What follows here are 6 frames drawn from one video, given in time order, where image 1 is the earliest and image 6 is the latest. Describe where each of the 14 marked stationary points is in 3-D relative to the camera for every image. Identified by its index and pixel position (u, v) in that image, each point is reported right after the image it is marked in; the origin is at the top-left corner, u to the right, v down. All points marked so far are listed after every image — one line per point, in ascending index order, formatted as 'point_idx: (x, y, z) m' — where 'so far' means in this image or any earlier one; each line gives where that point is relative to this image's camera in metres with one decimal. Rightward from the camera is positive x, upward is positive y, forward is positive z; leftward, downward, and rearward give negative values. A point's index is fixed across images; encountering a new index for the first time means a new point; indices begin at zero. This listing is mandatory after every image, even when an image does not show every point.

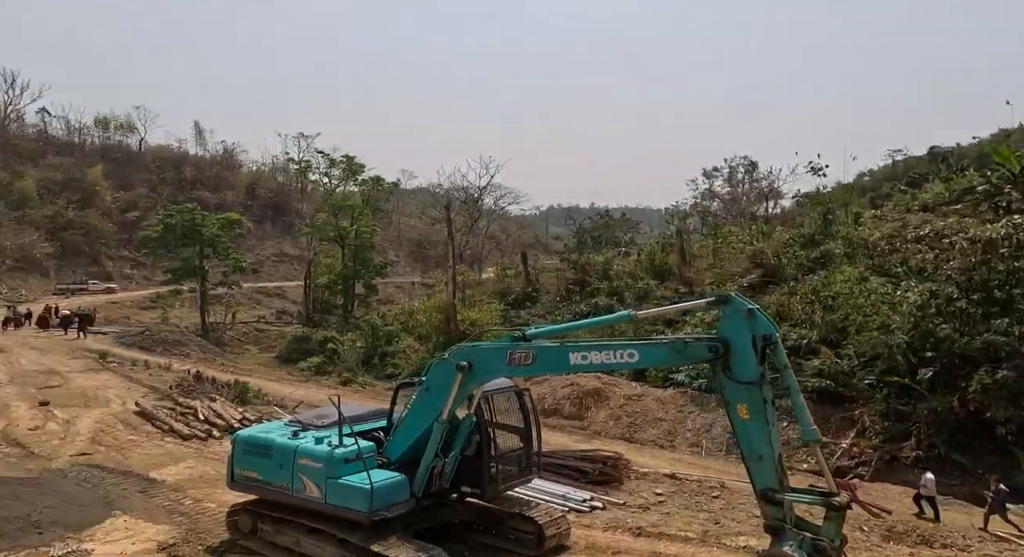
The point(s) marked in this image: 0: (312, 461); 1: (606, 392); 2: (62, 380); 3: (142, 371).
0: (-1.7, -1.6, +5.6) m
1: (+2.3, -2.8, +16.0) m
2: (-12.1, -2.8, +17.6) m
3: (-10.9, -2.7, +19.2) m
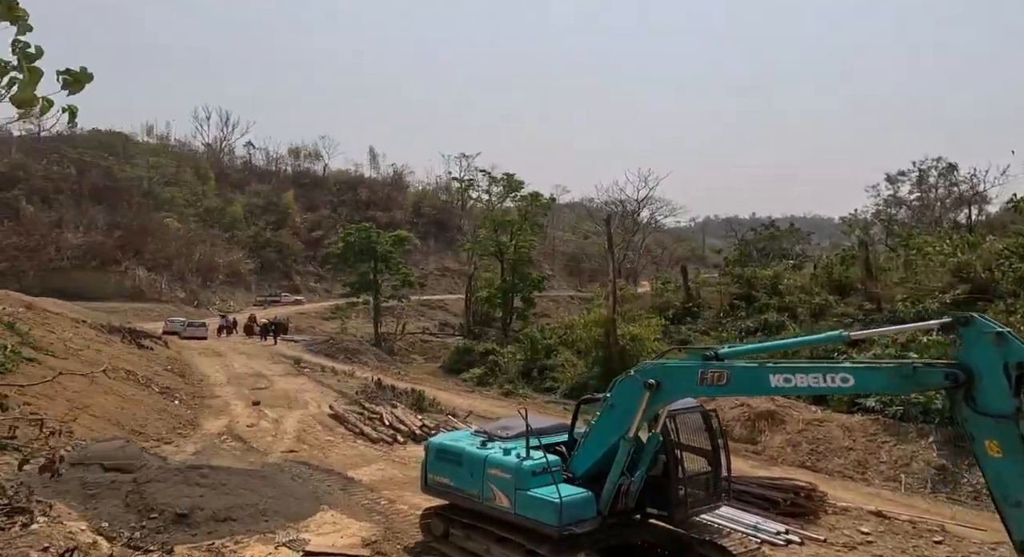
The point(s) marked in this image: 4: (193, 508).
0: (-0.1, -1.7, +5.8) m
1: (+6.2, -3.1, +14.9) m
2: (-7.4, -3.2, +19.8) m
3: (-5.9, -3.2, +21.1) m
4: (-3.5, -2.5, +7.1) m
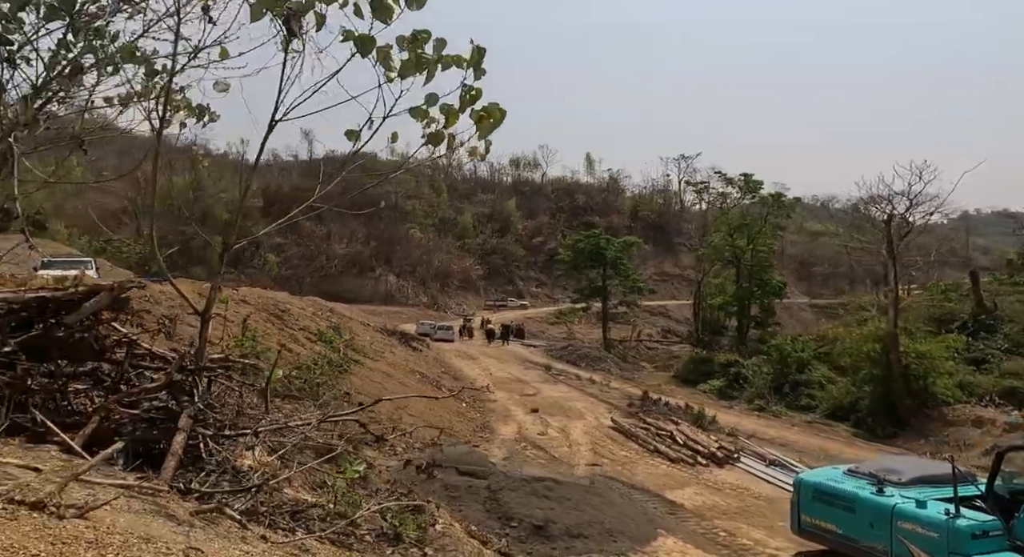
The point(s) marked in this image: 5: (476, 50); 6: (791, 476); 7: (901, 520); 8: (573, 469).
0: (+3.2, -1.9, +5.1) m
1: (+12.0, -3.4, +11.7) m
2: (+0.7, -3.5, +20.7) m
3: (+2.5, -3.5, +21.4) m
4: (+0.4, -2.7, +7.4) m
5: (-0.3, +1.6, +4.6) m
6: (+4.3, -3.1, +10.1) m
7: (+3.2, -1.9, +5.3) m
8: (+1.0, -3.1, +10.8) m
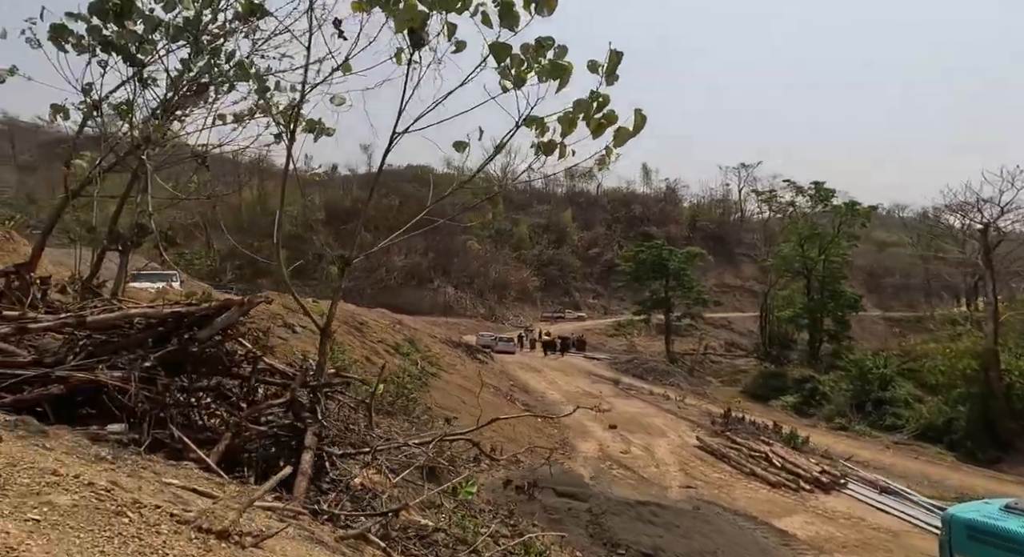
0: (+4.2, -2.1, +4.5) m
1: (+13.5, -3.7, +10.4) m
2: (+2.9, -3.9, +20.2) m
3: (+4.8, -3.9, +20.8) m
4: (+1.6, -2.9, +7.0) m
5: (+0.7, +1.5, +4.4) m
6: (+5.7, -3.3, +9.4) m
7: (+4.1, -2.1, +4.7) m
8: (+2.4, -3.4, +10.3) m
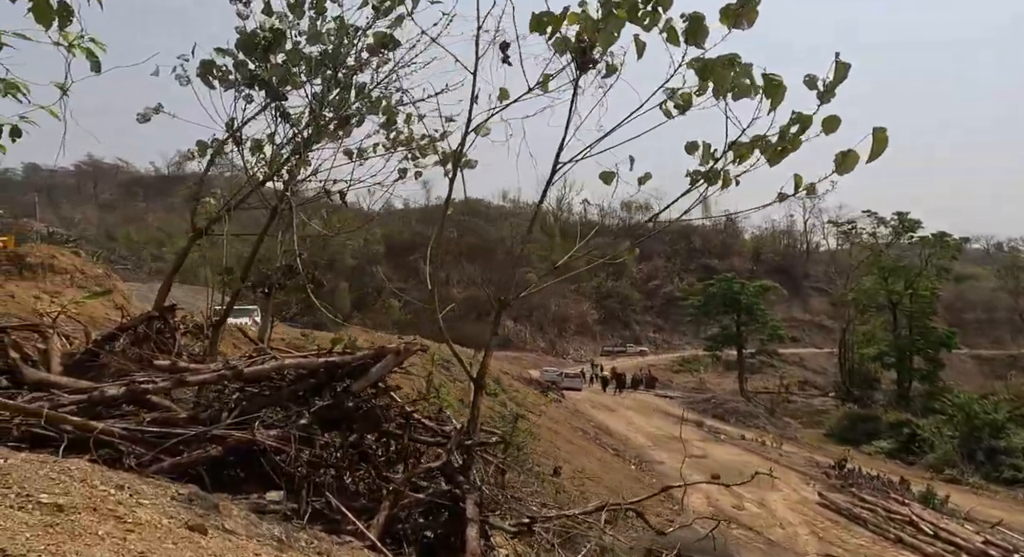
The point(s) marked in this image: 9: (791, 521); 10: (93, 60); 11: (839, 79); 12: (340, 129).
0: (+5.4, -2.4, +3.4) m
1: (+15.2, -4.3, +8.4) m
2: (+5.4, -5.0, +19.1) m
3: (+7.4, -5.0, +19.5) m
4: (+3.0, -3.3, +6.1) m
5: (+1.9, +1.2, +3.8) m
6: (+7.3, -3.8, +8.1) m
7: (+5.4, -2.4, +3.6) m
8: (+4.1, -4.0, +9.3) m
9: (+4.8, -4.2, +11.2) m
10: (-1.9, +1.0, +3.0) m
11: (+1.9, +1.1, +3.8) m
12: (-1.8, +1.5, +6.6) m
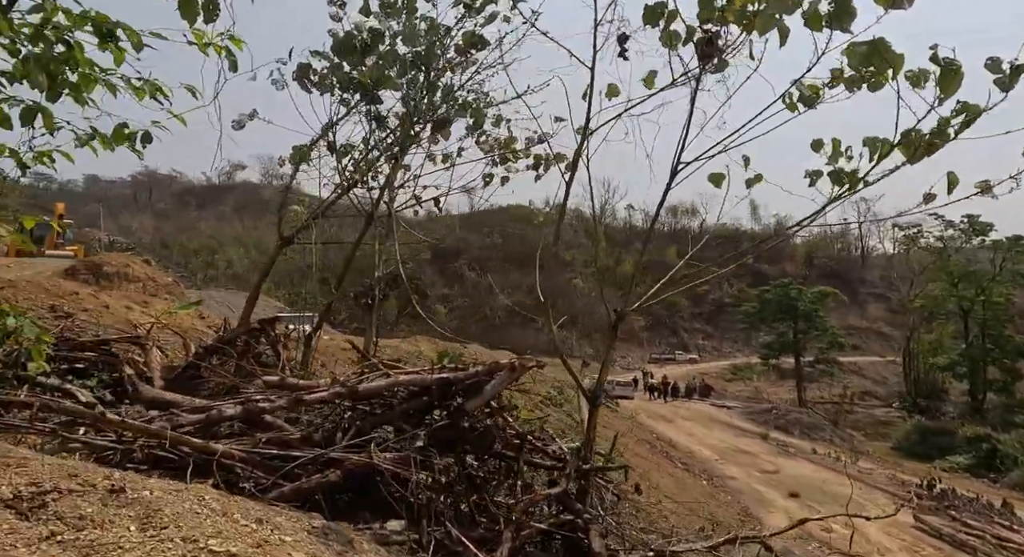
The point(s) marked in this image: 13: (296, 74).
0: (+6.1, -2.4, +2.7) m
1: (+16.2, -4.3, +7.0) m
2: (+7.2, -5.2, +18.3) m
3: (+9.2, -5.2, +18.6) m
4: (+3.9, -3.4, +5.5) m
5: (+2.7, +1.1, +3.3) m
6: (+8.4, -3.9, +7.2) m
7: (+6.1, -2.5, +2.9) m
8: (+5.3, -4.1, +8.6) m
9: (+6.0, -4.3, +10.5) m
10: (-1.2, +0.9, +2.7) m
11: (+2.7, +1.1, +3.4) m
12: (-0.8, +1.4, +6.4) m
13: (-1.8, +1.7, +5.4) m
